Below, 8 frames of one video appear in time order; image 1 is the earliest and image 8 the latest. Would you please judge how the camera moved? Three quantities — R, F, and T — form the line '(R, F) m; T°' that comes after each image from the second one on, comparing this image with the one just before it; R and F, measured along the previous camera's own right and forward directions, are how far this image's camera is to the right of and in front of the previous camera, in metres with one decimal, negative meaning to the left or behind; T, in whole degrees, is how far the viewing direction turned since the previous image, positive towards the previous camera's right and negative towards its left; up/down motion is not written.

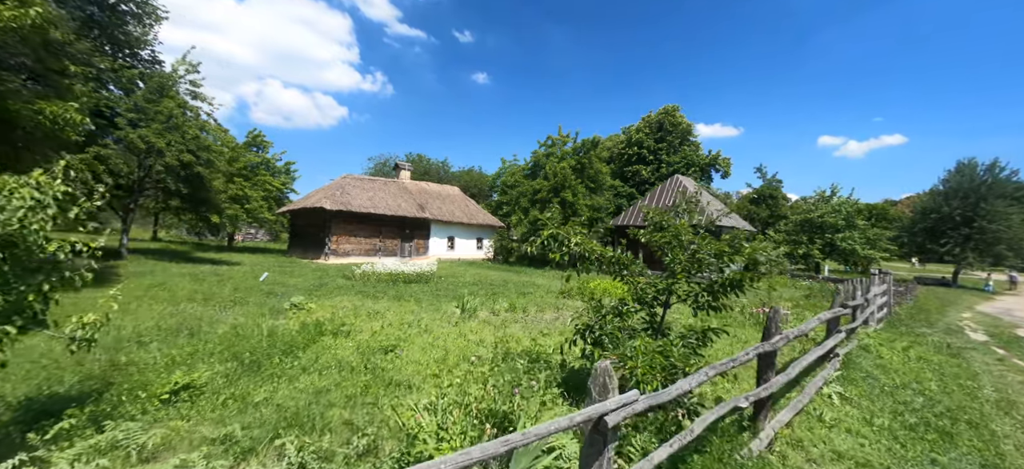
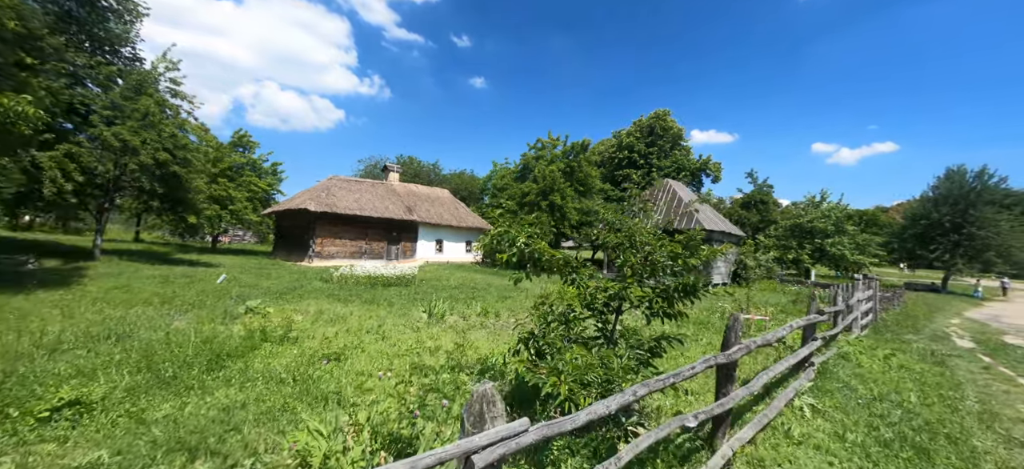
(+0.5, +0.3) m; +1°
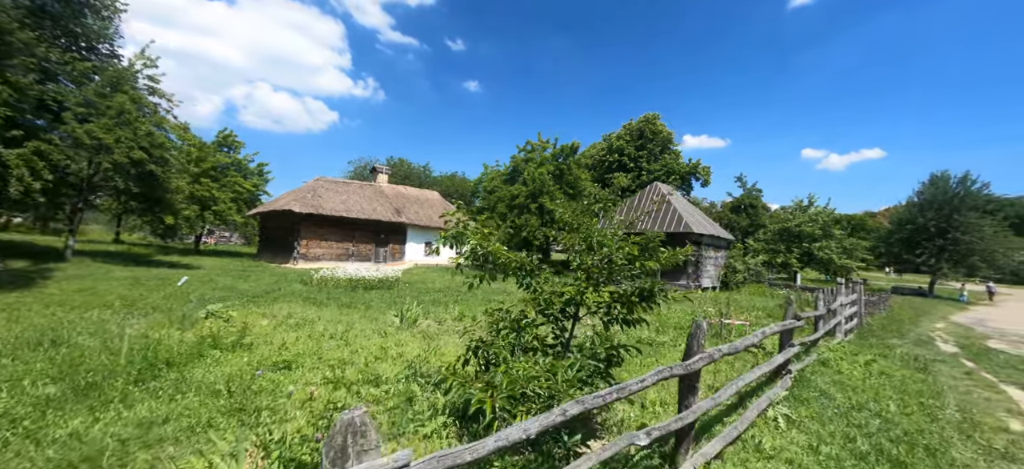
(+0.4, +0.2) m; +1°
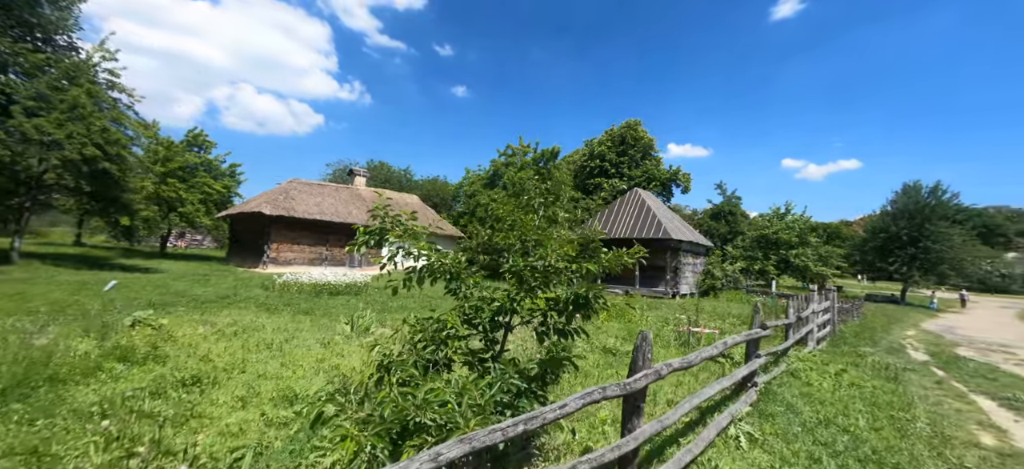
(+0.4, +0.4) m; +2°
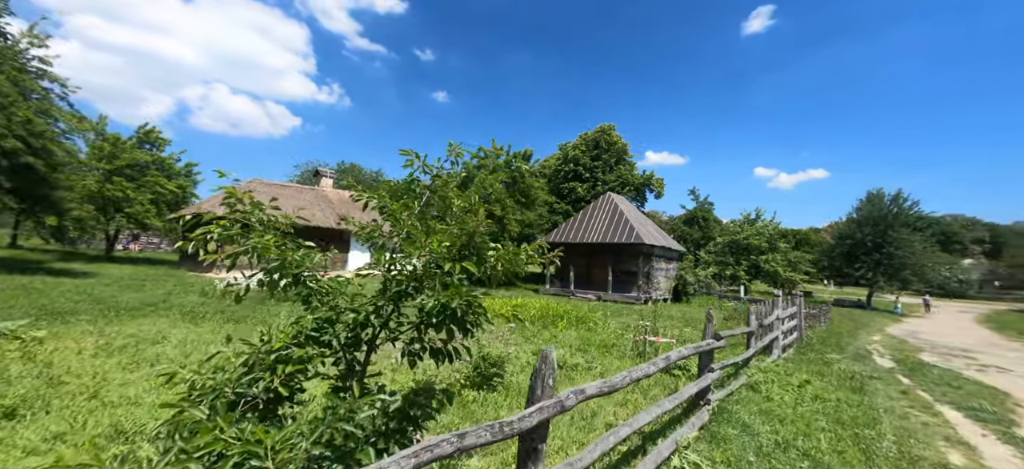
(+0.6, +0.7) m; +3°
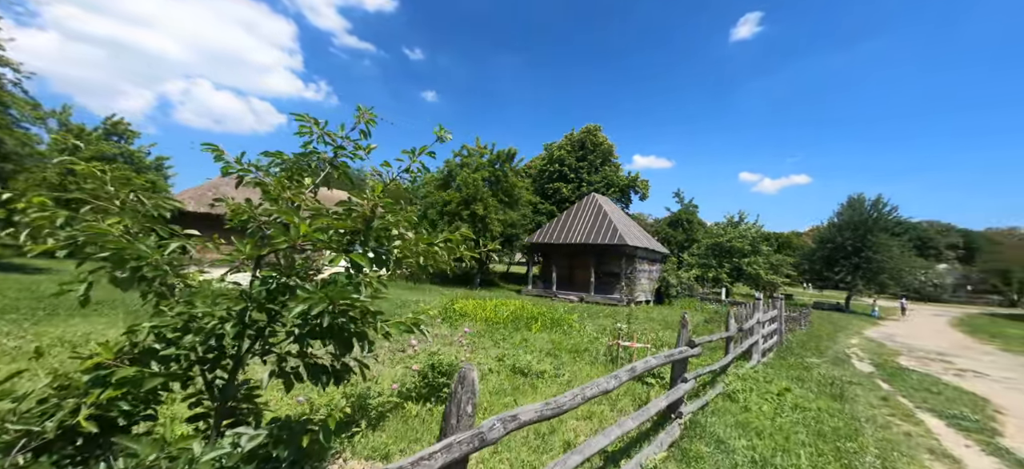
(+0.3, +0.5) m; +2°
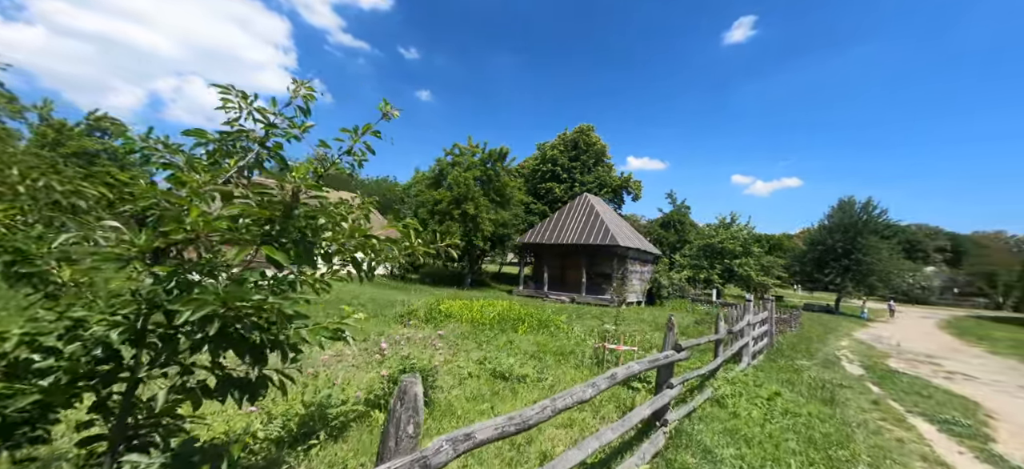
(+0.2, +0.2) m; +1°
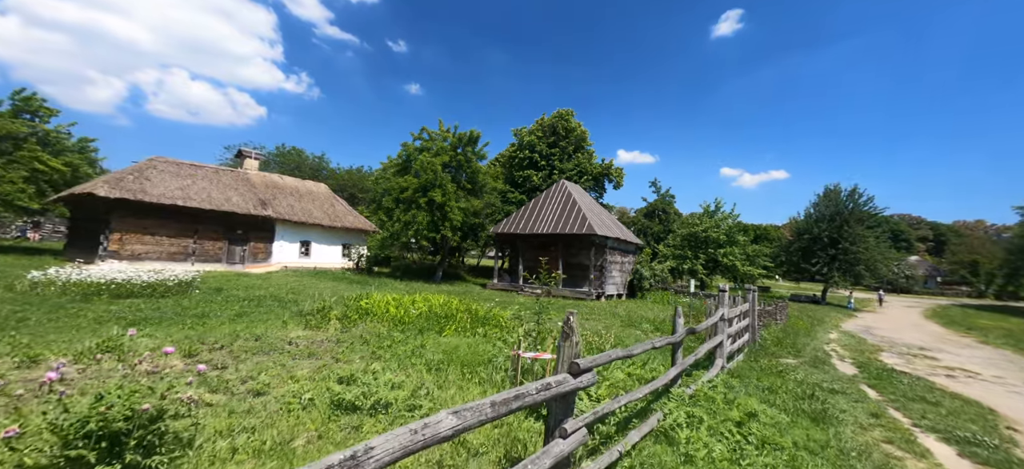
(+1.2, +1.7) m; +1°
